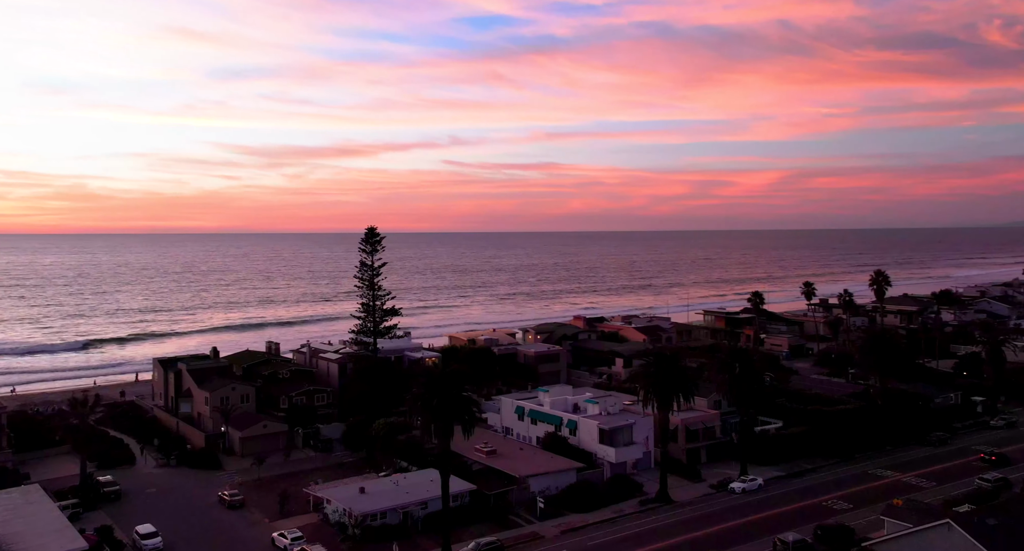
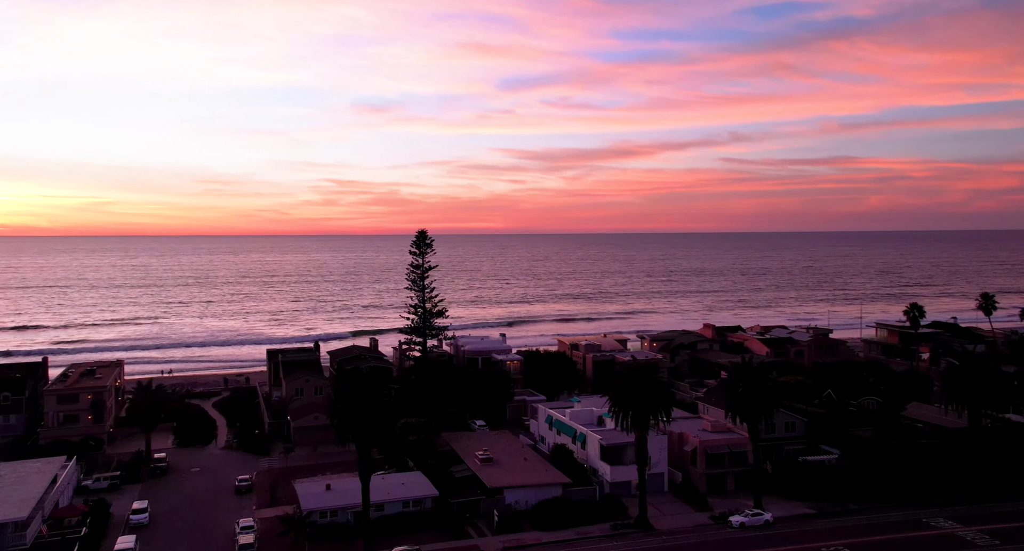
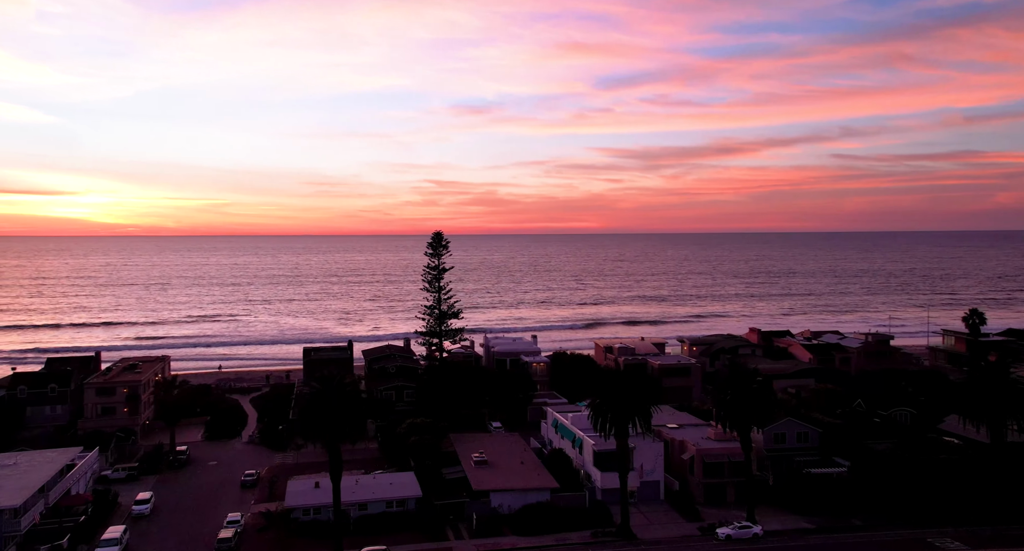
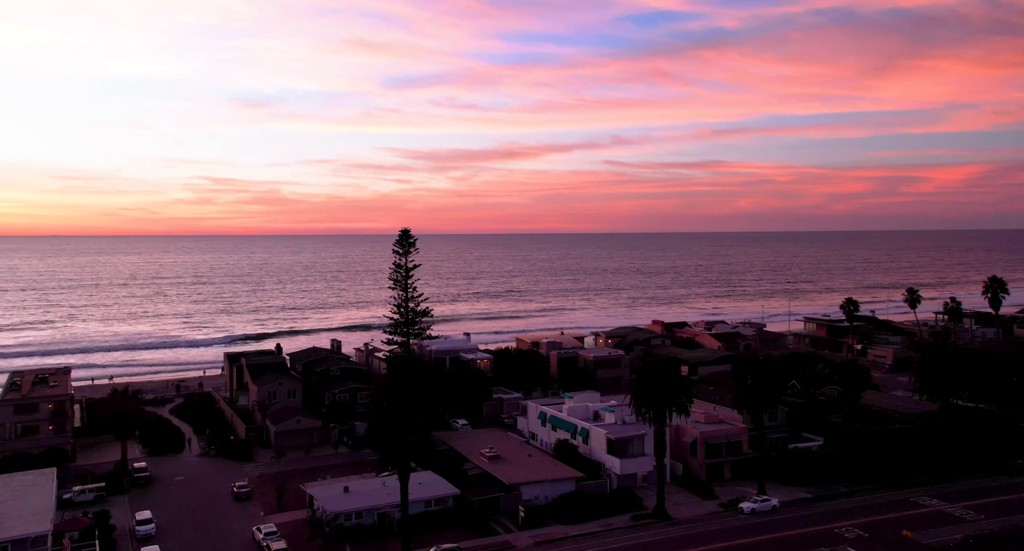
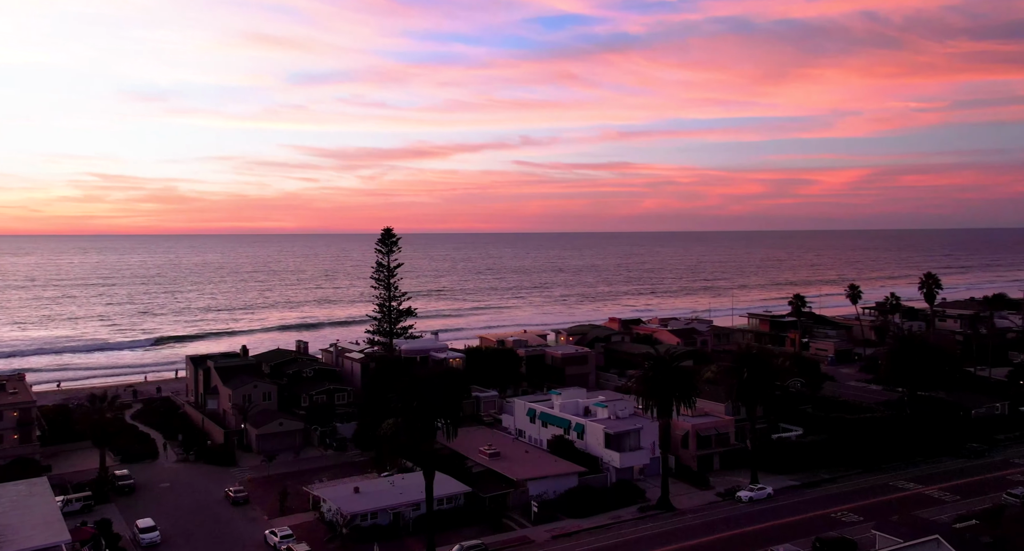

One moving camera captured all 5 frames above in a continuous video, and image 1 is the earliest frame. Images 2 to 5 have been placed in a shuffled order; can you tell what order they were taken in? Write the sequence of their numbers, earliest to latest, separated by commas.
5, 4, 2, 3
